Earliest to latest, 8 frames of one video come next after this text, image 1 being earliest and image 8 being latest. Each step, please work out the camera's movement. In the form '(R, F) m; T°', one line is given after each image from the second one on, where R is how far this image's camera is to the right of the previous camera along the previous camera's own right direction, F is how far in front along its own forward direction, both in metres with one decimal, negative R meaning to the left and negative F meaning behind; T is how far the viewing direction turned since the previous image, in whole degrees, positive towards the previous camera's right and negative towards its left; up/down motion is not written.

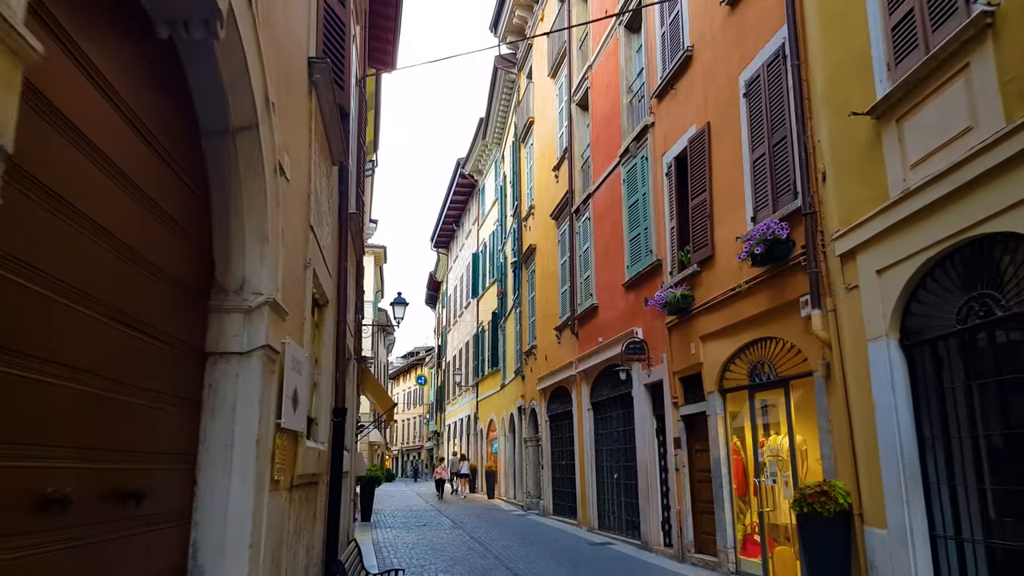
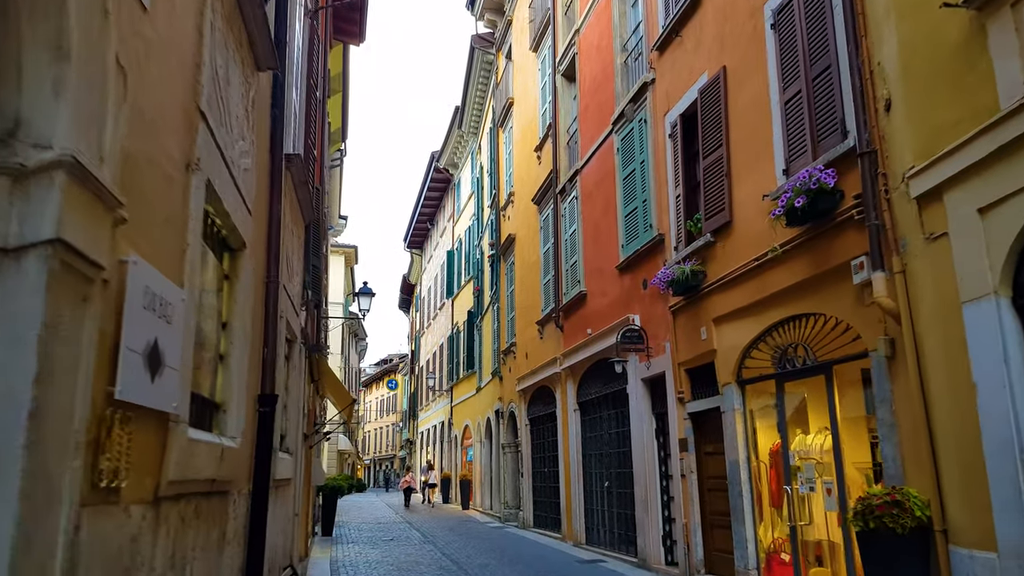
(0.0, +1.7) m; +2°
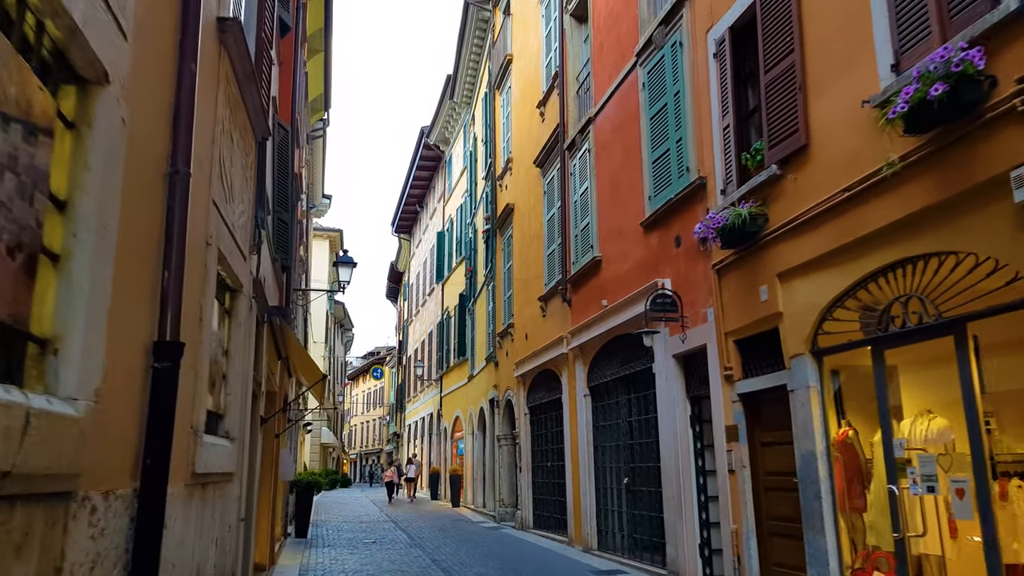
(-0.2, +1.9) m; +1°
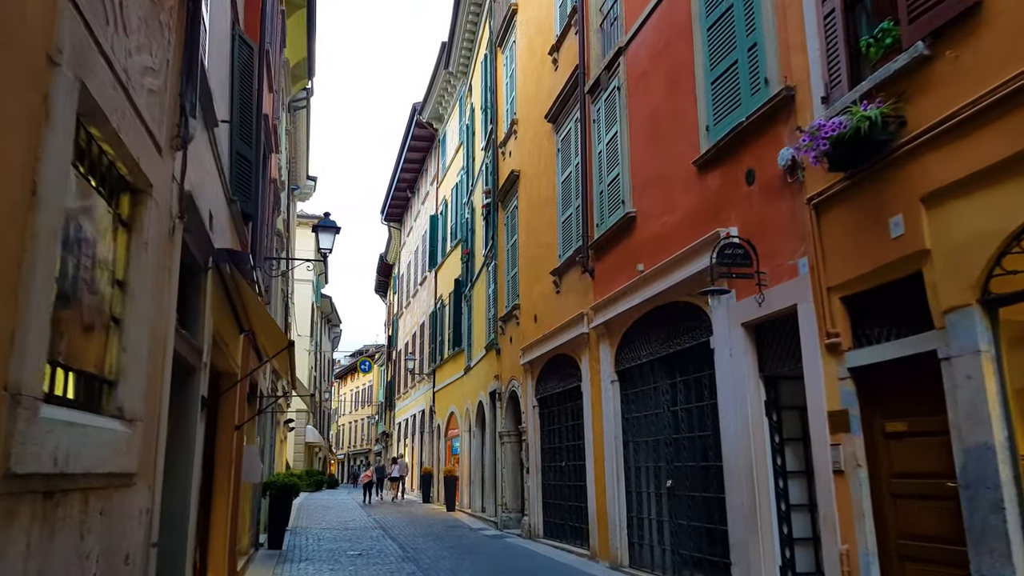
(-0.3, +2.1) m; +1°
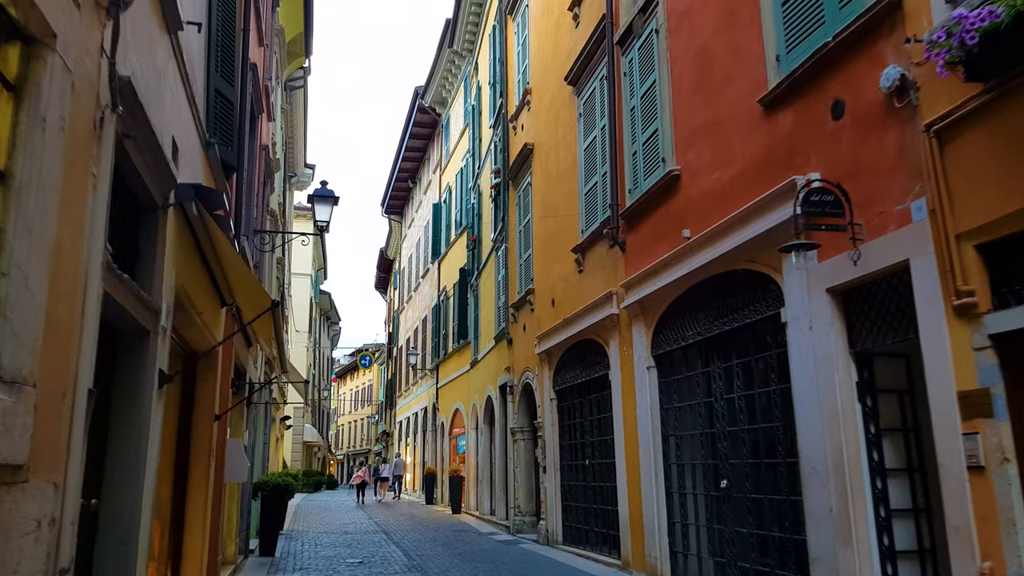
(-0.3, +1.3) m; 0°
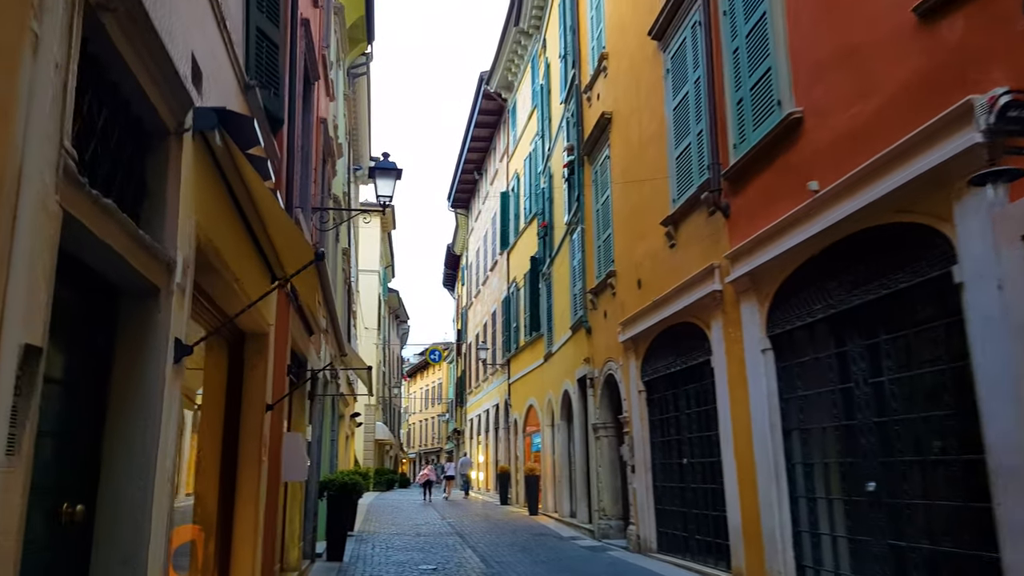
(-0.2, +1.1) m; -4°
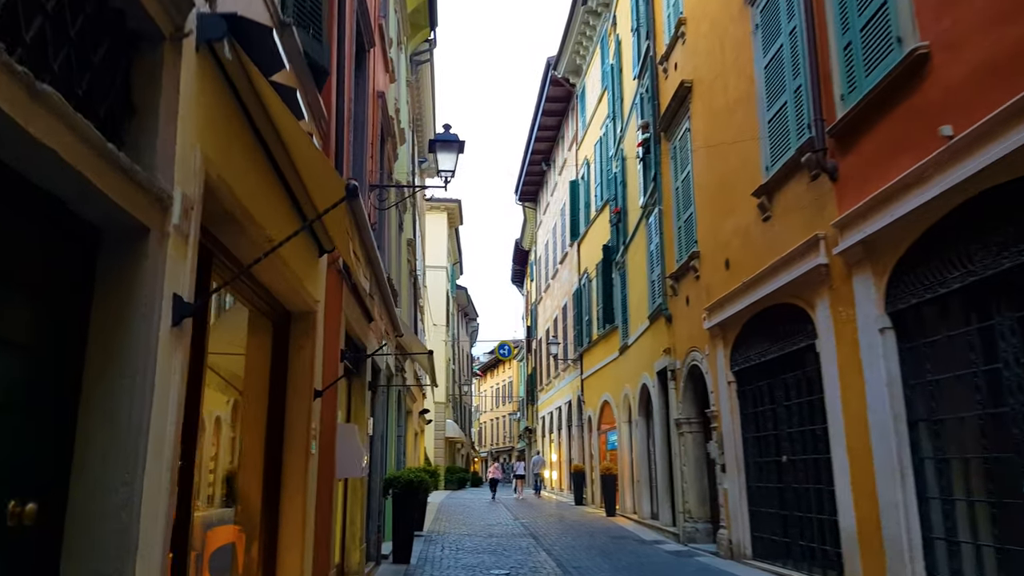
(-0.1, +0.8) m; -5°
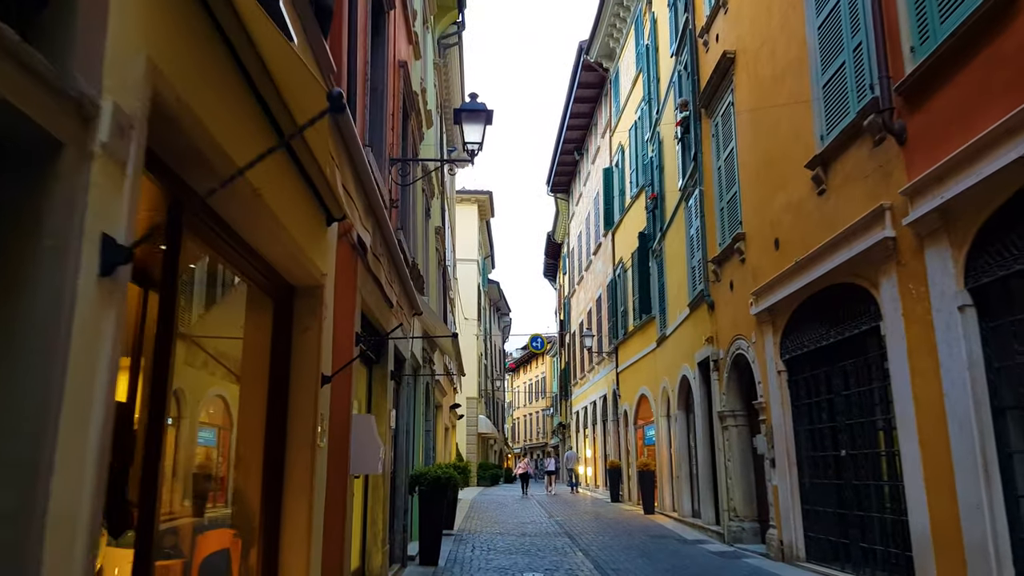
(0.0, +0.7) m; -2°
